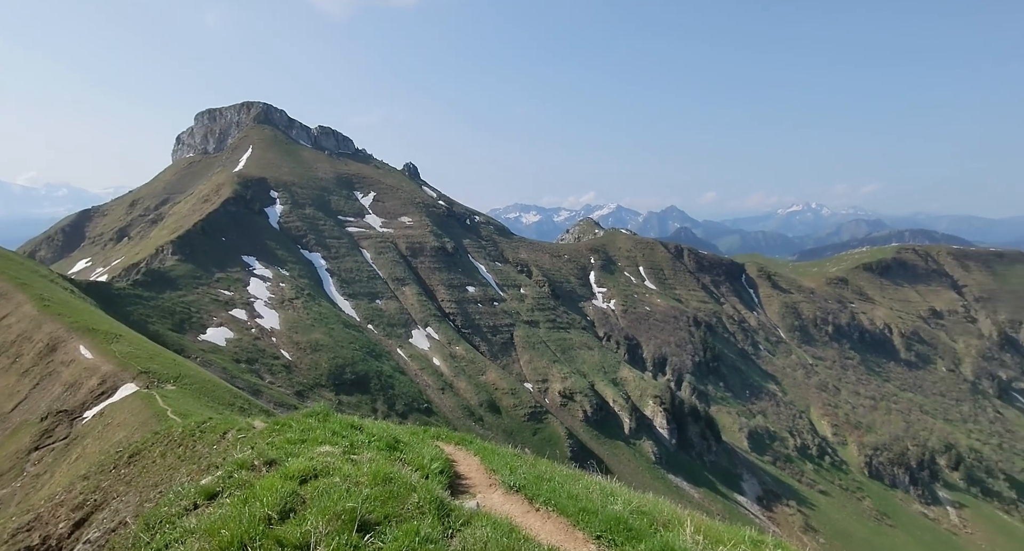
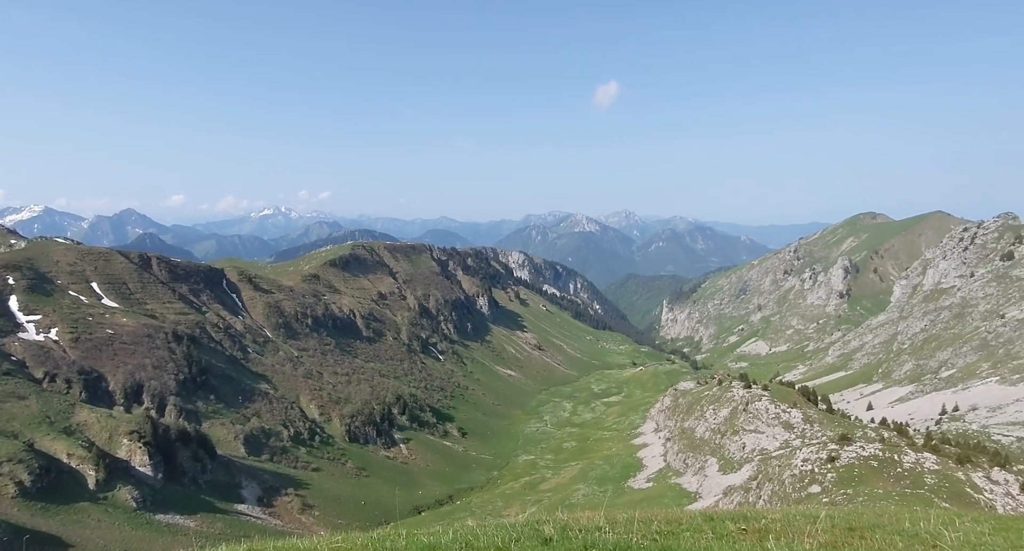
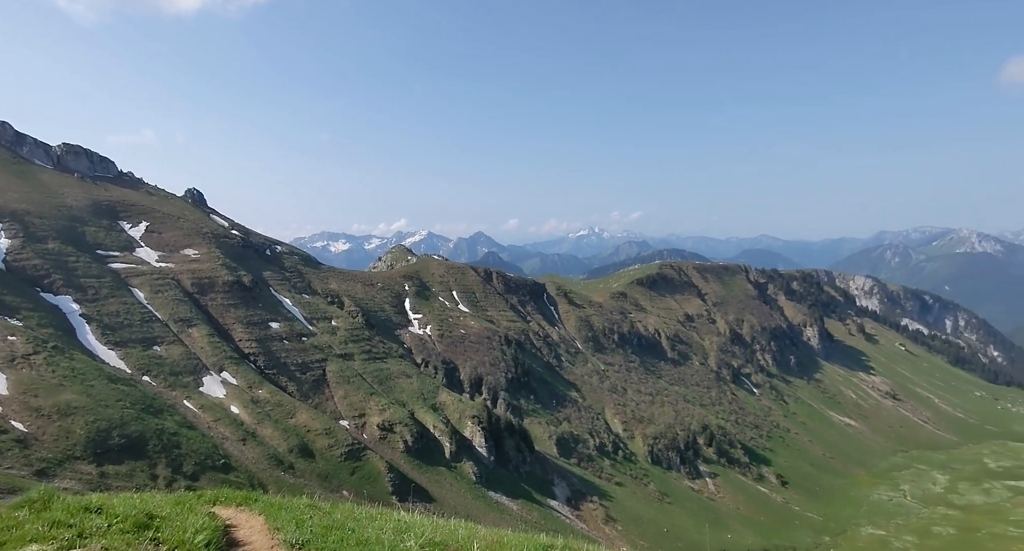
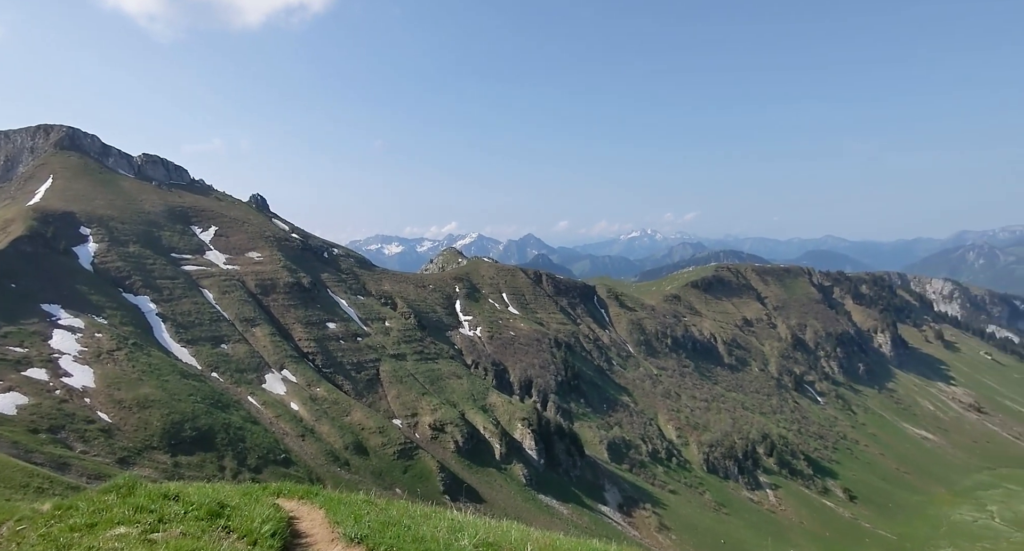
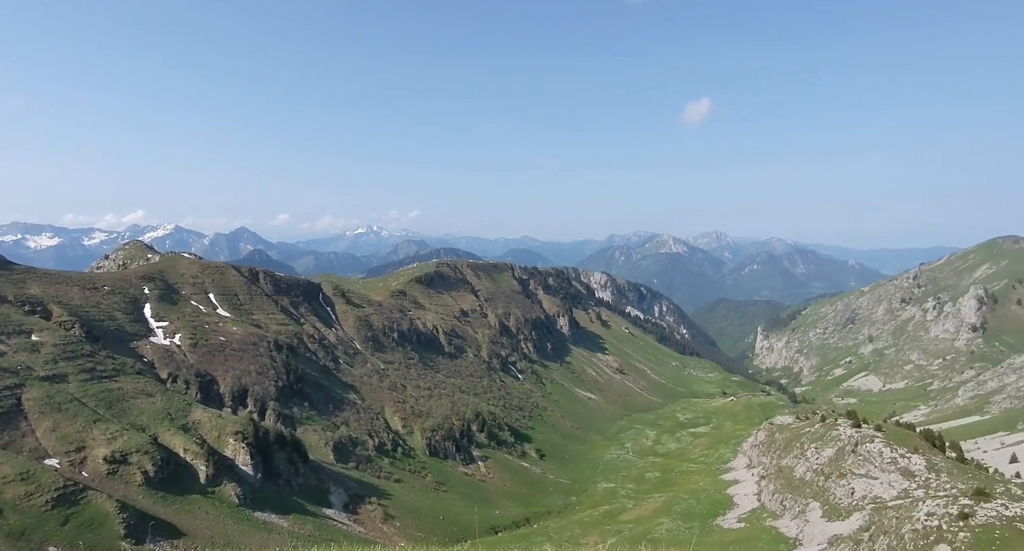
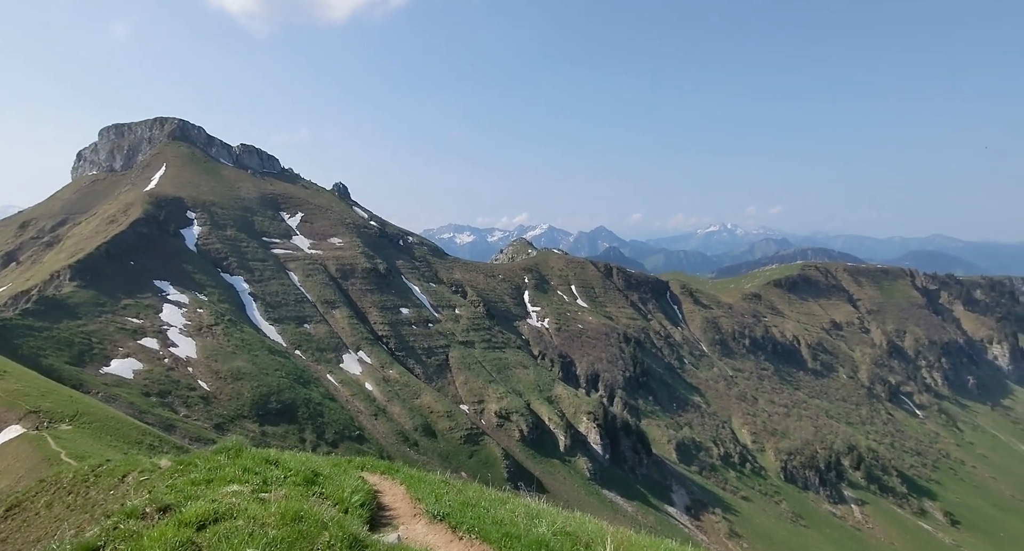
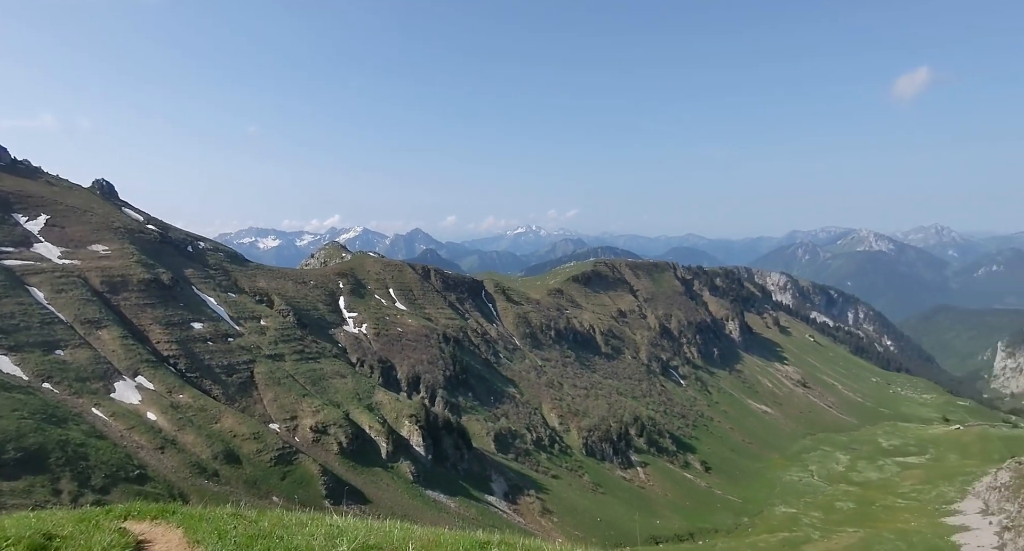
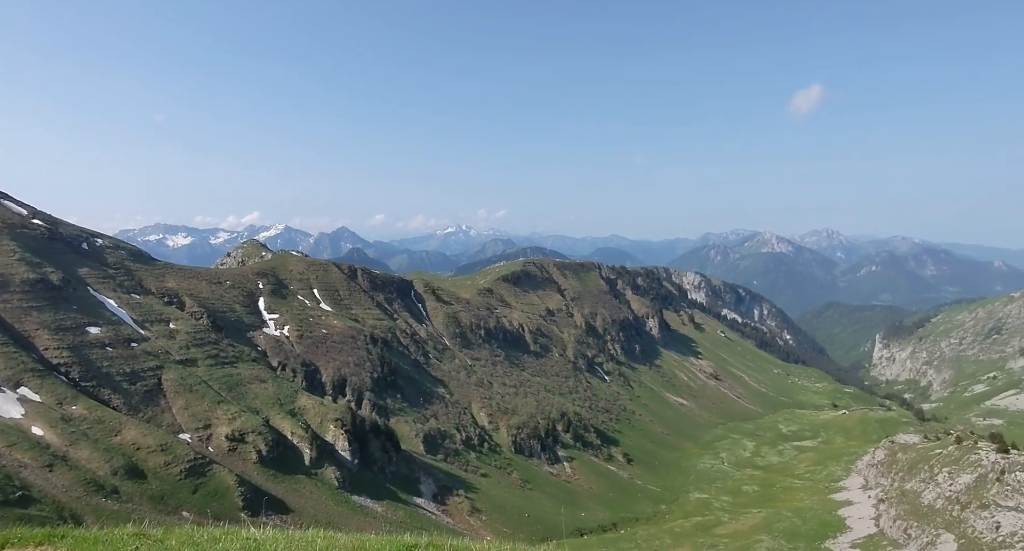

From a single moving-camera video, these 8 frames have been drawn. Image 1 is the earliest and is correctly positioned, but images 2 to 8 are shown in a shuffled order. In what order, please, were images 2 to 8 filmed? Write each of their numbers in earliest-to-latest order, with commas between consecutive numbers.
6, 4, 3, 7, 8, 5, 2
